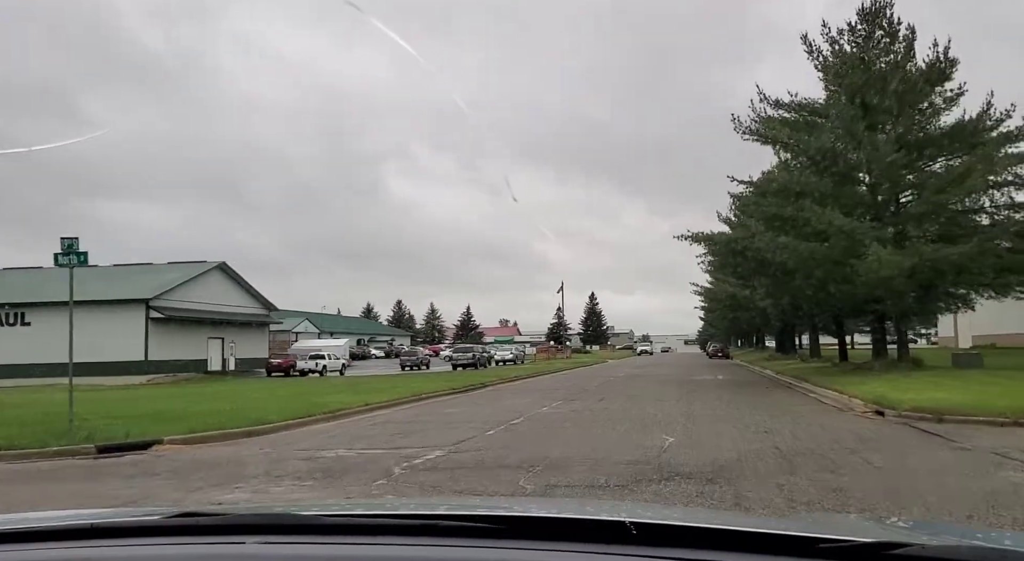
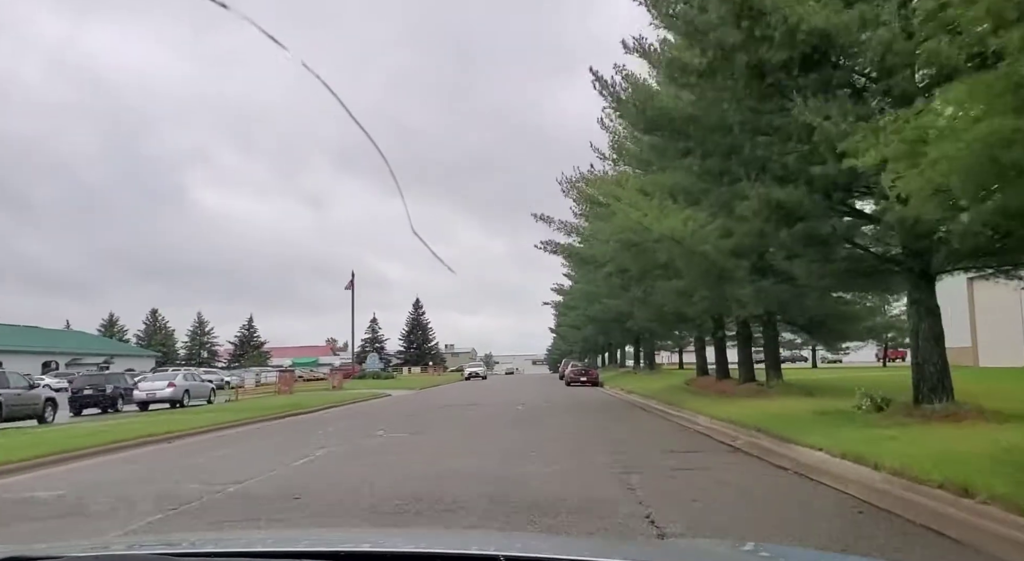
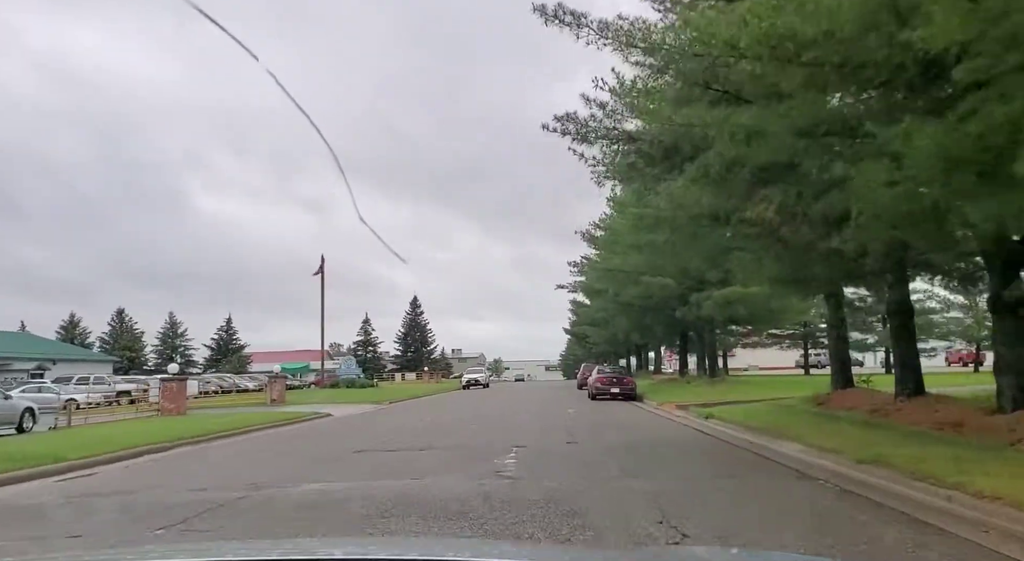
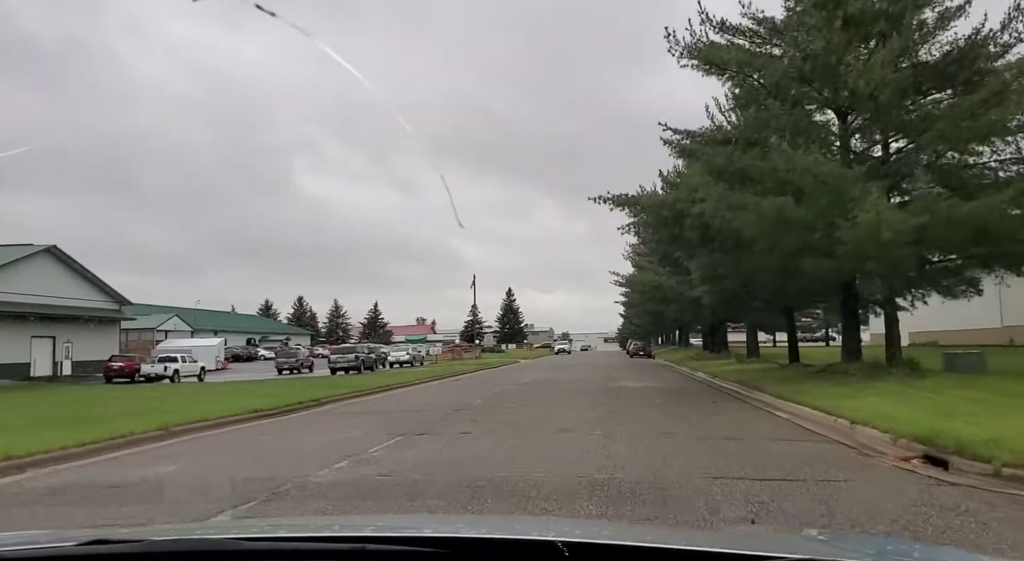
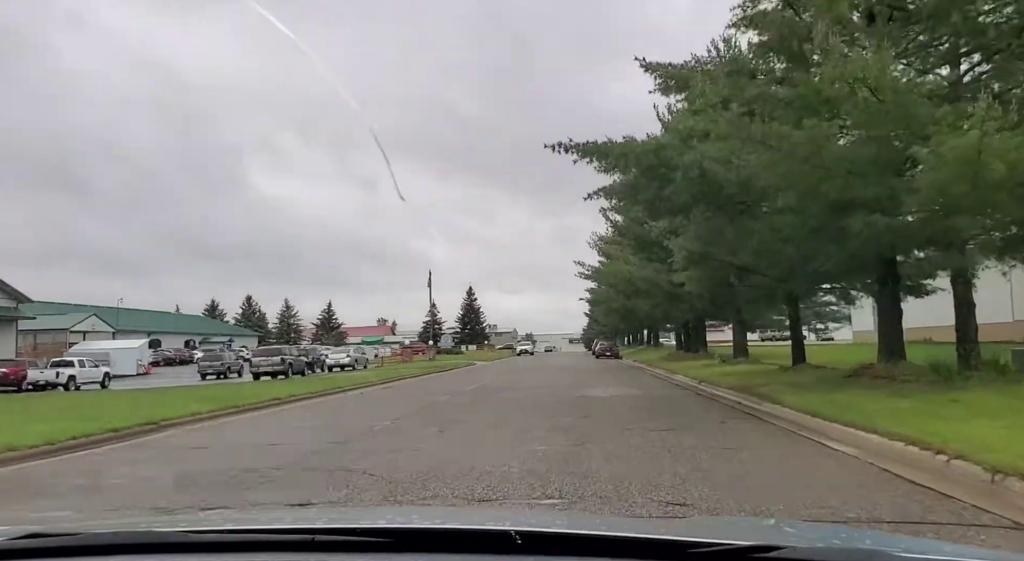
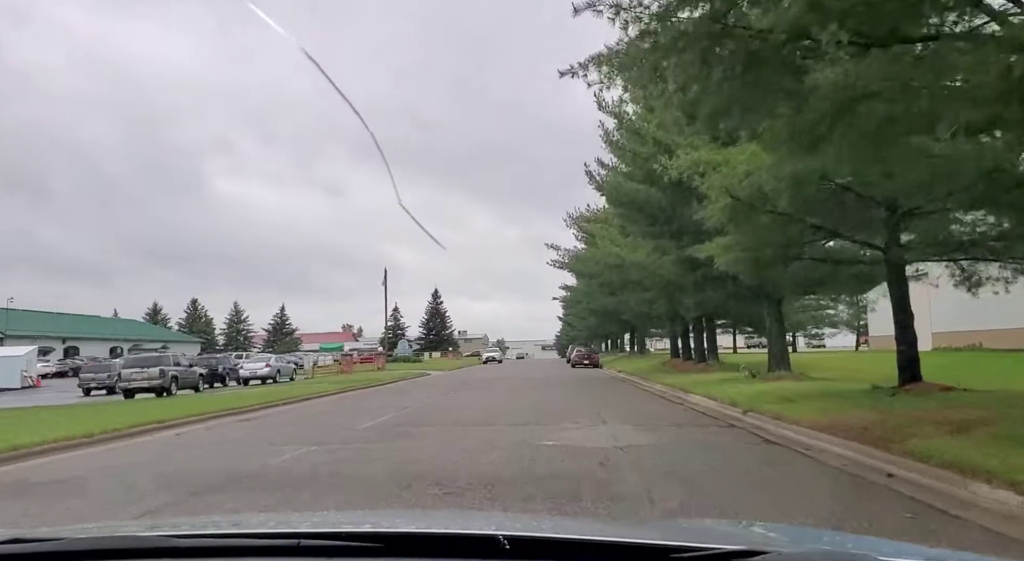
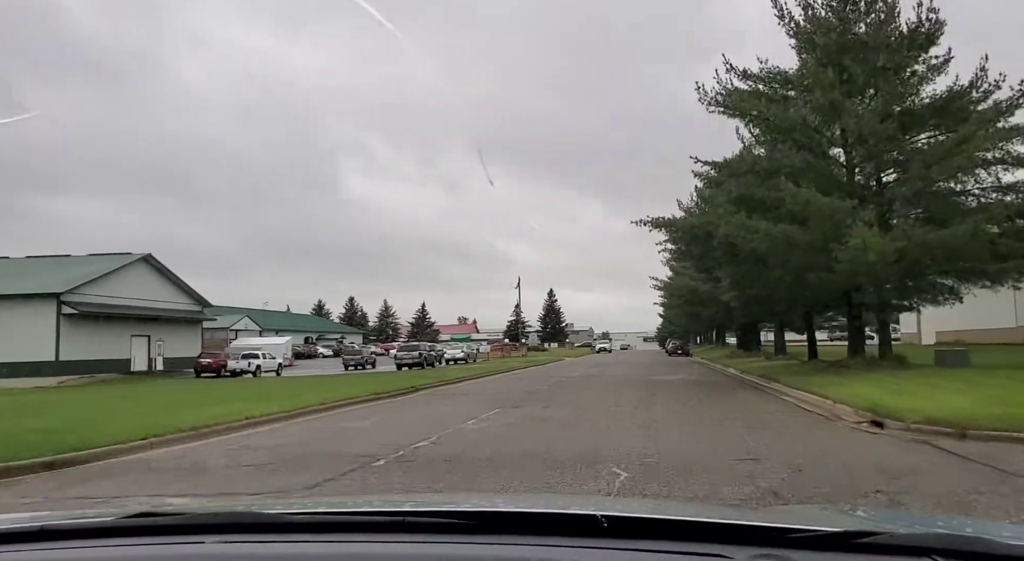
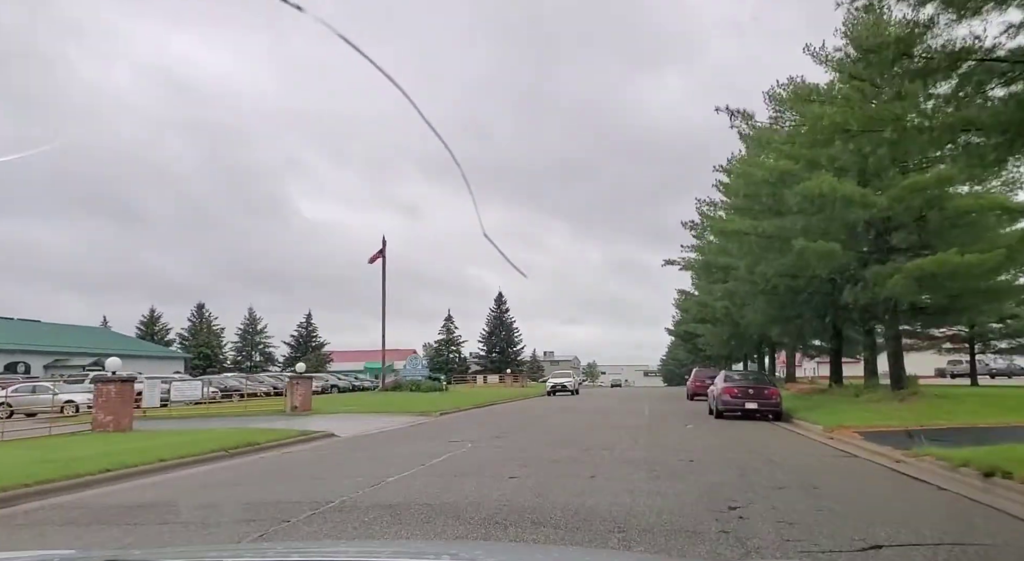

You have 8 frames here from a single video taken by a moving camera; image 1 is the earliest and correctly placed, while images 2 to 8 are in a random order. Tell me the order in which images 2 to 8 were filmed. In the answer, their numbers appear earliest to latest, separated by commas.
7, 4, 5, 6, 2, 3, 8
